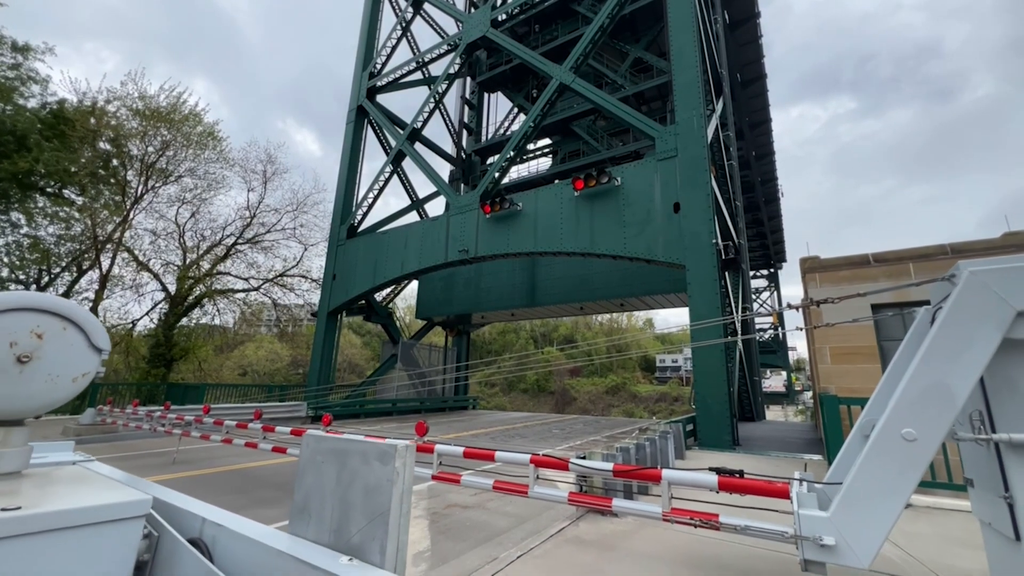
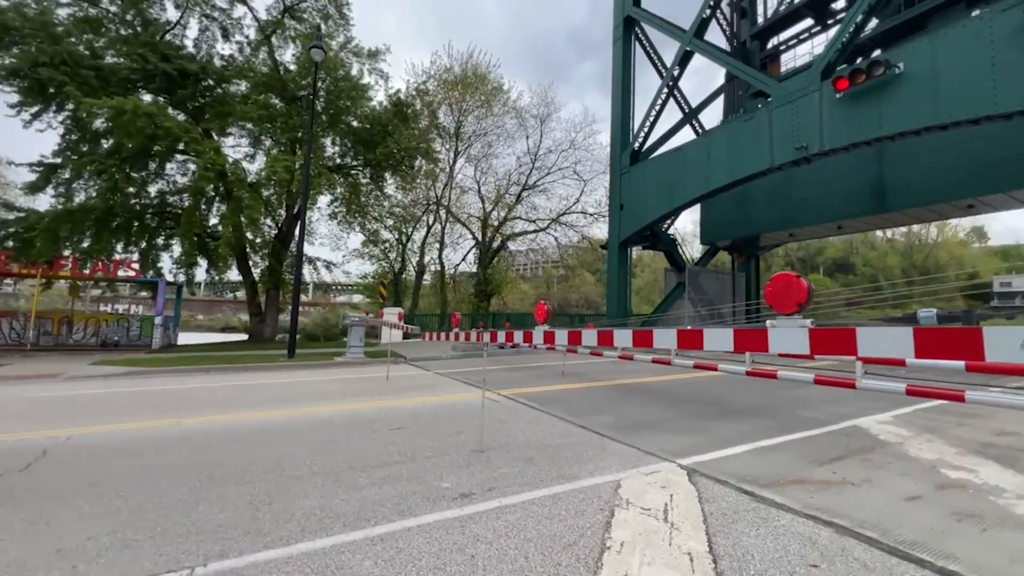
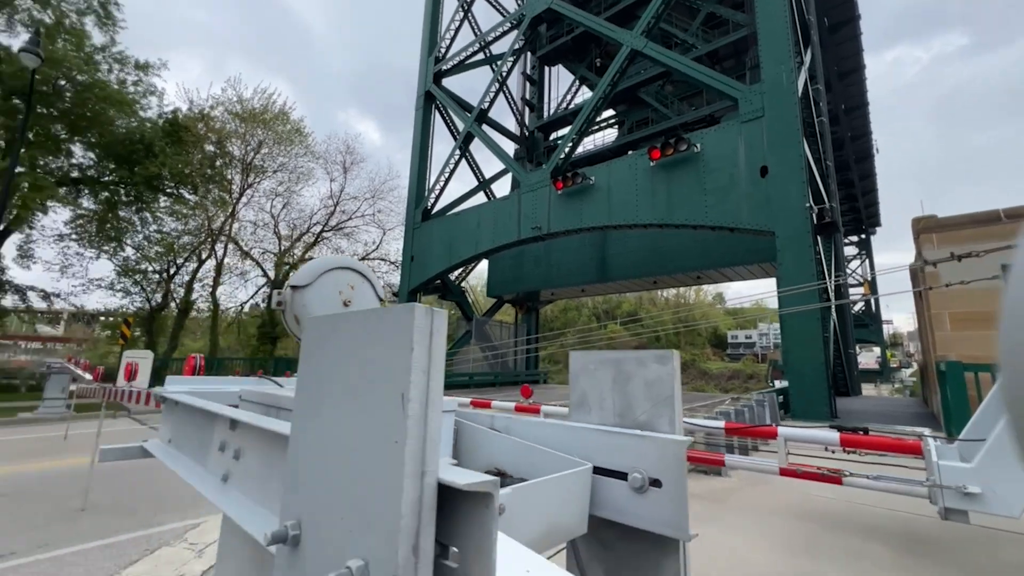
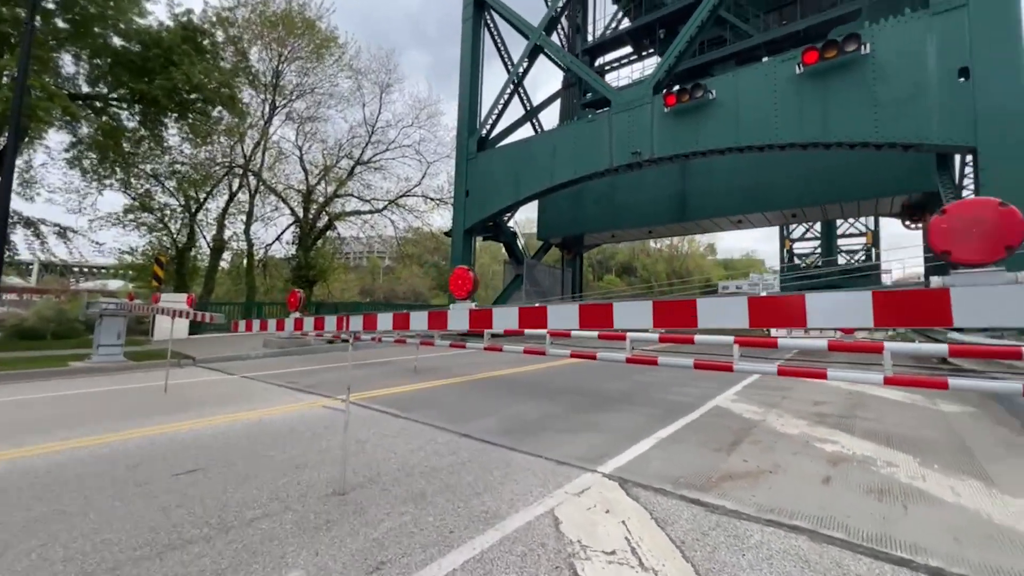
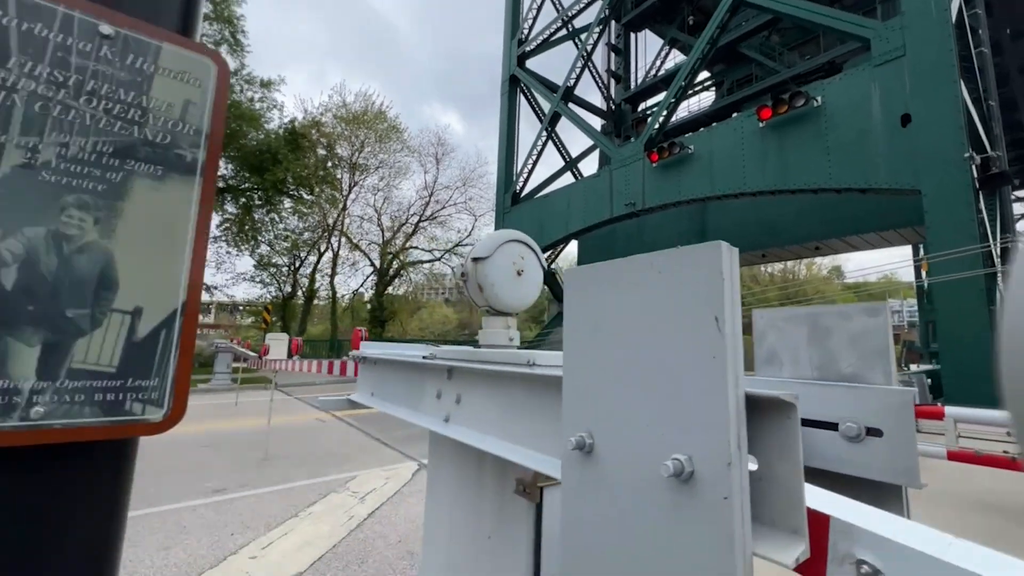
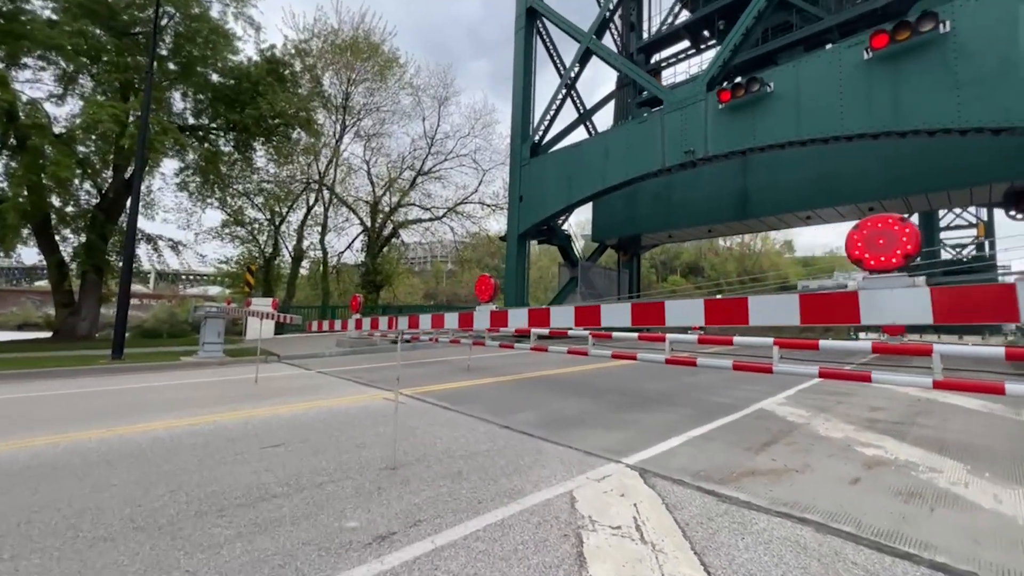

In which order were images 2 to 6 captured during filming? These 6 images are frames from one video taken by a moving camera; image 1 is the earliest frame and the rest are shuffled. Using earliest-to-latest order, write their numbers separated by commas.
3, 5, 2, 6, 4
